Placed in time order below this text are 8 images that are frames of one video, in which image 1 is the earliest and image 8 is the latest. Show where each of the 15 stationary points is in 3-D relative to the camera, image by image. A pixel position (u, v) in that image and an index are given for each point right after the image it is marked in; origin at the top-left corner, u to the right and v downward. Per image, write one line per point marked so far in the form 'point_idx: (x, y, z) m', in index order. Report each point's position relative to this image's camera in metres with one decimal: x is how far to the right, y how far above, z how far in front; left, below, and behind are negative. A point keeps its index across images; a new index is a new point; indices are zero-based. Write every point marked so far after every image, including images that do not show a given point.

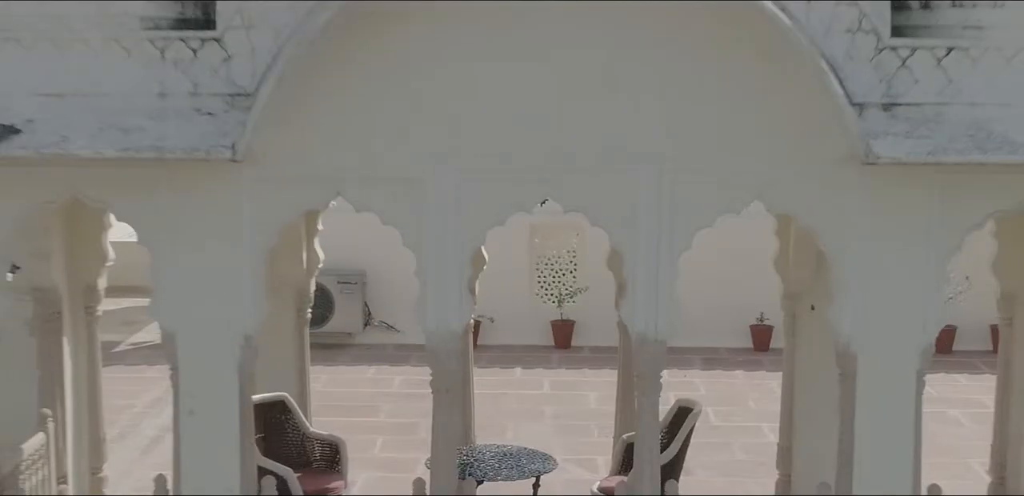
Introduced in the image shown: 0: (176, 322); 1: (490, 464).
0: (-1.0, -0.2, +4.6) m
1: (-0.1, -0.8, +5.4) m
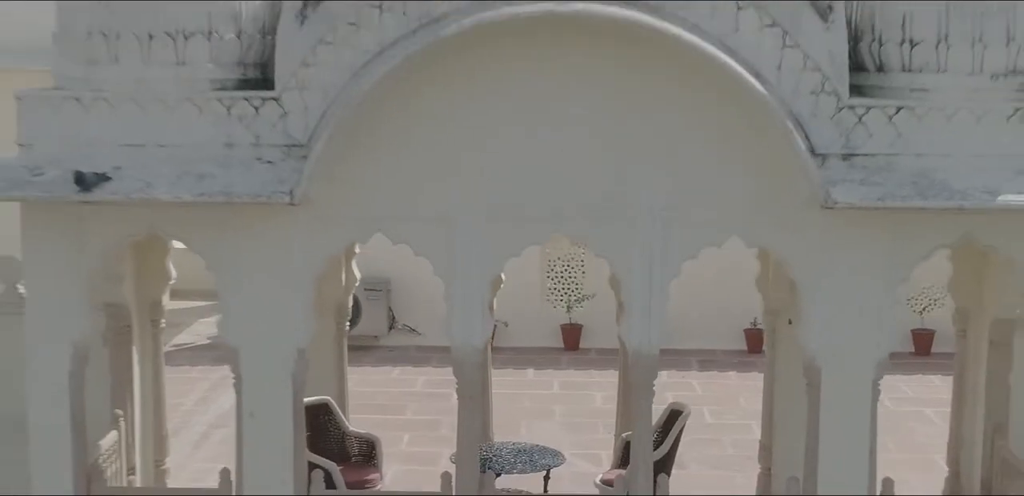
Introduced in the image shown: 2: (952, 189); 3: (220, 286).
0: (-1.0, -0.3, +5.3) m
1: (0.0, -0.9, +6.2) m
2: (+1.5, +0.2, +5.1) m
3: (-1.0, -0.1, +5.3) m
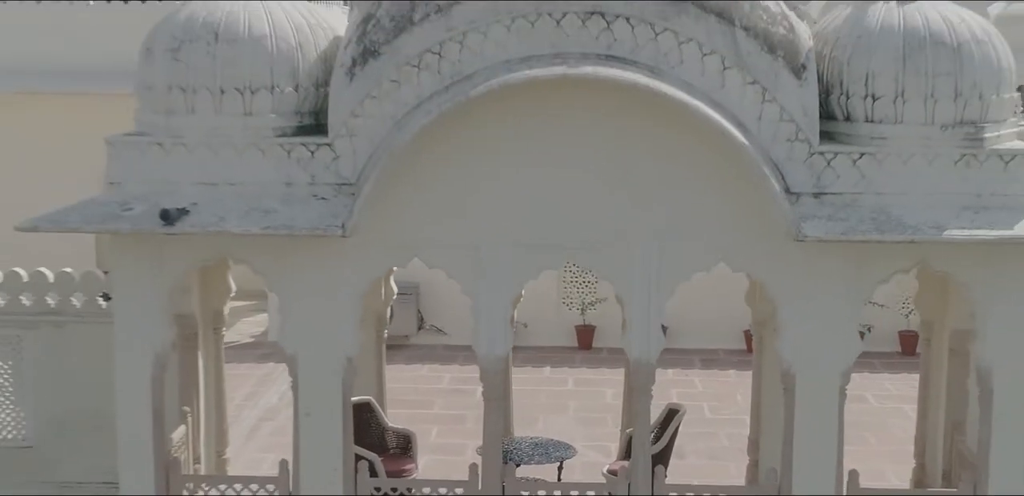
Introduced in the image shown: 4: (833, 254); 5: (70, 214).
0: (-0.9, -0.4, +6.3) m
1: (+0.1, -1.0, +7.1) m
2: (+1.5, +0.1, +5.9) m
3: (-0.9, -0.2, +6.2) m
4: (+1.3, 0.0, +6.1) m
5: (-1.8, +0.1, +6.1) m
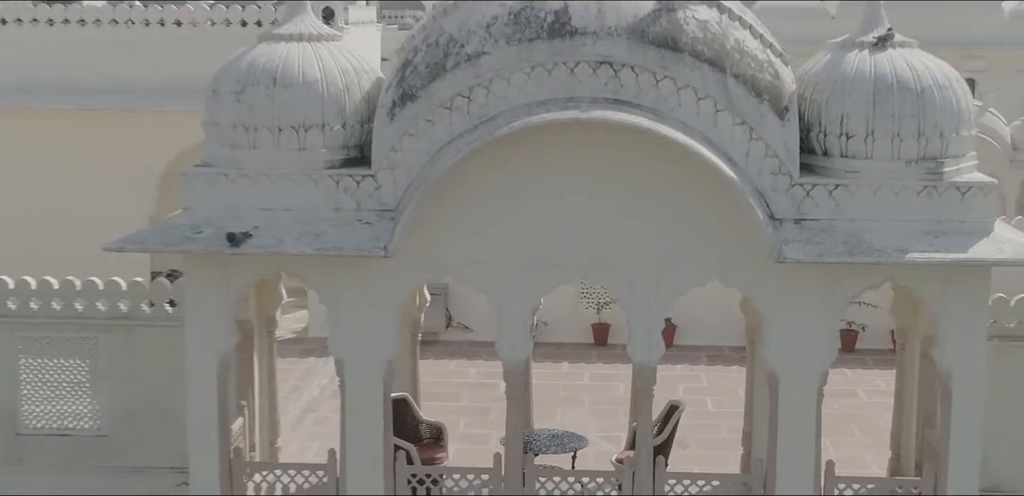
0: (-0.8, -0.5, +7.2) m
1: (+0.2, -1.0, +8.0) m
2: (+1.6, 0.0, +6.8) m
3: (-0.9, -0.3, +7.2) m
4: (+1.4, -0.1, +6.9) m
5: (-1.7, +0.1, +7.1) m
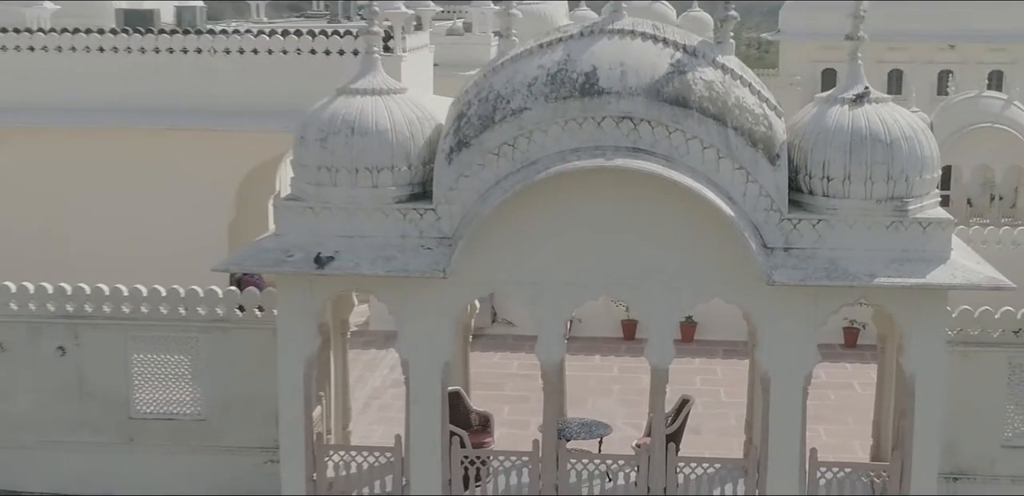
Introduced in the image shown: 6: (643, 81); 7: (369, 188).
0: (-0.6, -0.6, +8.7) m
1: (+0.4, -1.1, +9.4) m
2: (+1.8, -0.1, +8.2) m
3: (-0.6, -0.4, +8.6) m
4: (+1.6, -0.3, +8.4) m
5: (-1.5, -0.1, +8.6) m
6: (+0.7, +0.9, +8.3) m
7: (-0.8, +0.3, +8.6) m
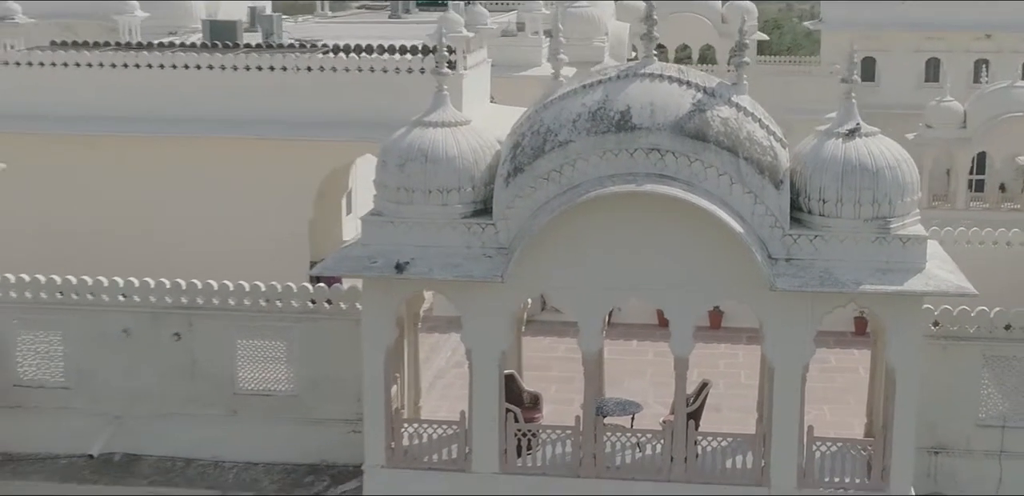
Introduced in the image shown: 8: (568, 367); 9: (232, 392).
0: (-0.3, -0.7, +10.4) m
1: (+0.7, -1.2, +11.2) m
2: (+2.1, -0.2, +9.9) m
3: (-0.3, -0.5, +10.4) m
4: (+1.9, -0.3, +10.0) m
5: (-1.2, -0.1, +10.3) m
6: (+1.0, +0.9, +9.9) m
7: (-0.5, +0.3, +10.3) m
8: (+0.5, -1.1, +13.9) m
9: (-2.2, -1.1, +11.9) m
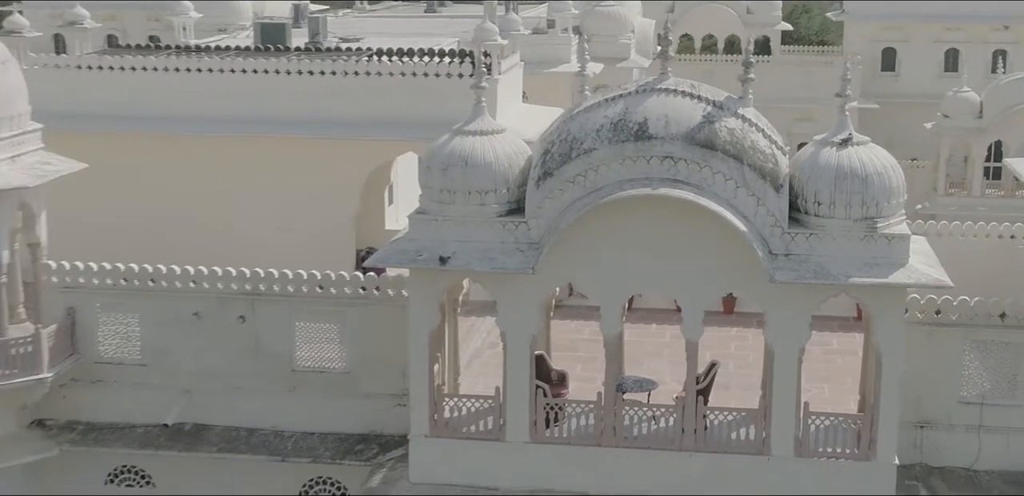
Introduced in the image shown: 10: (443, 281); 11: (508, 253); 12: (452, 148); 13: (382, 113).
0: (0.0, -0.6, +11.7) m
1: (+1.0, -1.1, +12.5) m
2: (+2.4, -0.2, +11.1) m
3: (-0.1, -0.4, +11.7) m
4: (+2.1, -0.3, +11.3) m
5: (-0.9, -0.1, +11.7) m
6: (+1.3, +0.9, +11.2) m
7: (-0.3, +0.3, +11.7) m
8: (+0.8, -1.0, +15.2) m
9: (-1.9, -1.1, +13.3) m
10: (-0.5, -0.3, +11.8) m
11: (0.0, 0.0, +11.6) m
12: (-0.5, +0.8, +11.8) m
13: (-1.5, +1.6, +17.3) m
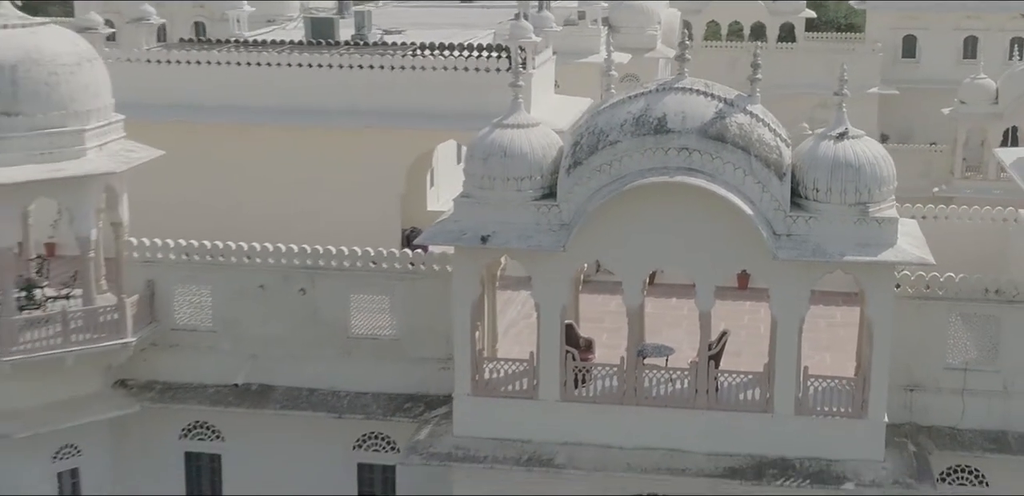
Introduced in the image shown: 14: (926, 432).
0: (+0.3, -0.5, +13.2) m
1: (+1.3, -1.0, +14.0) m
2: (+2.6, 0.0, +12.6) m
3: (+0.2, -0.3, +13.2) m
4: (+2.4, -0.1, +12.8) m
5: (-0.7, +0.1, +13.2) m
6: (+1.6, +1.0, +12.7) m
7: (0.0, +0.5, +13.2) m
8: (+1.2, -0.8, +16.7) m
9: (-1.6, -0.9, +14.8) m
10: (-0.2, -0.1, +13.3) m
11: (+0.3, +0.1, +13.1) m
12: (-0.2, +1.0, +13.3) m
13: (-1.1, +1.8, +18.8) m
14: (+3.8, -1.7, +13.9) m
